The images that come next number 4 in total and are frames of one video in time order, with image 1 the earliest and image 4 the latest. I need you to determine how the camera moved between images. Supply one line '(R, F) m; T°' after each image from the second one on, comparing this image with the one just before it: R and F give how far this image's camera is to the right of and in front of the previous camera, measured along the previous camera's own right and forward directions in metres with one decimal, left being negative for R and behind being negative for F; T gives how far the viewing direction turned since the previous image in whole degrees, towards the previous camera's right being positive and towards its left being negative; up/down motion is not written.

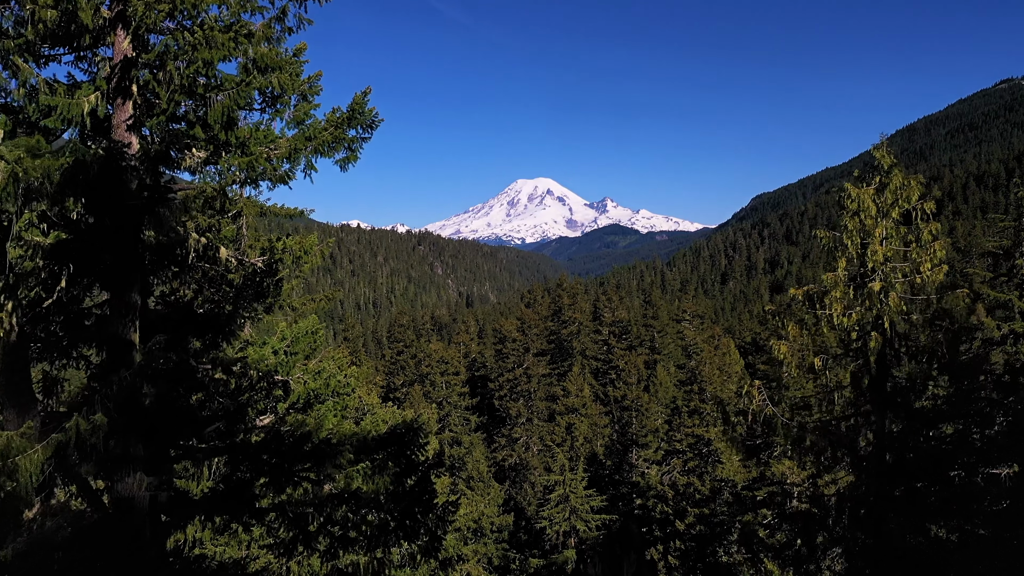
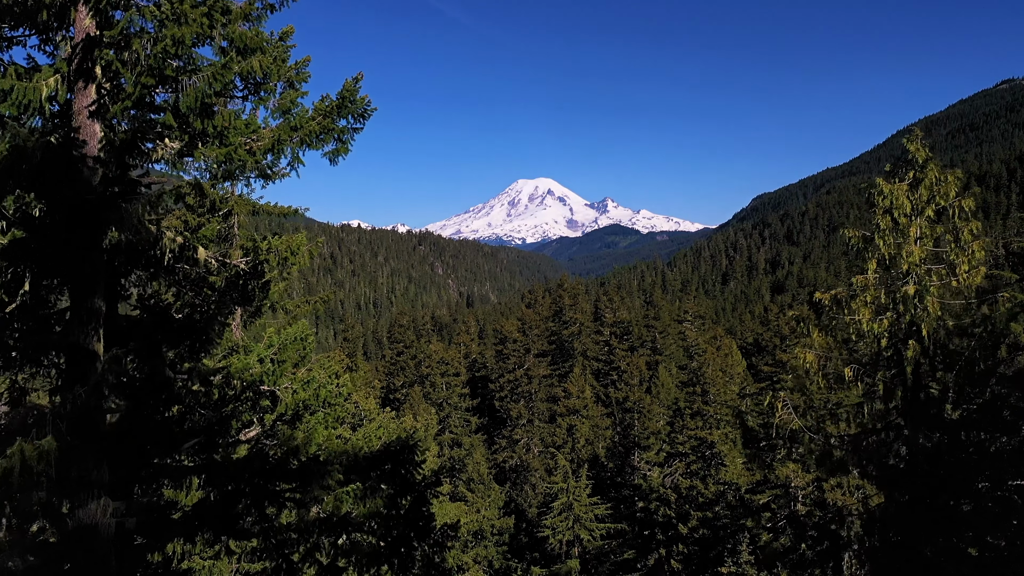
(0.0, +0.5) m; 0°
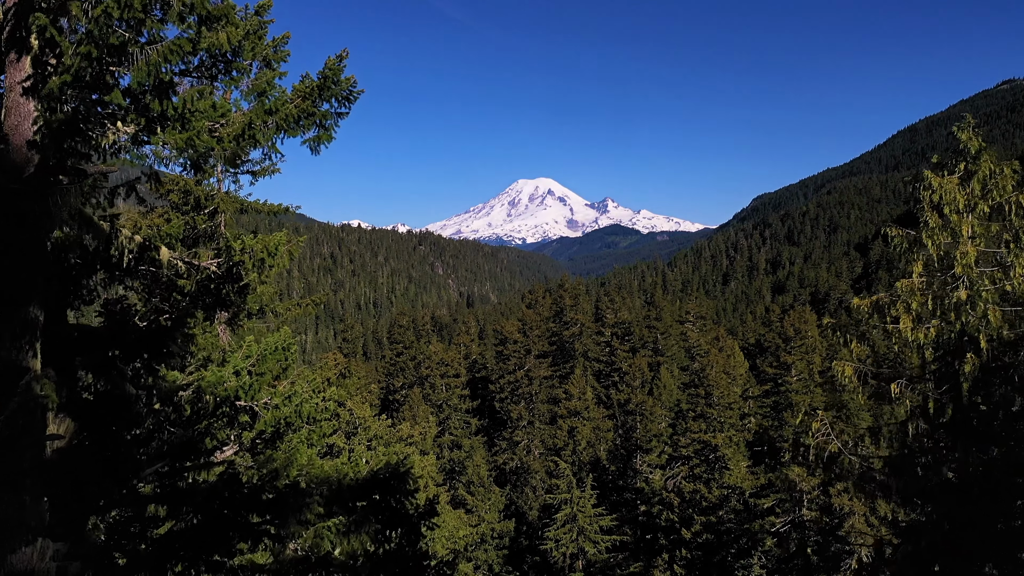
(0.0, +0.7) m; 0°
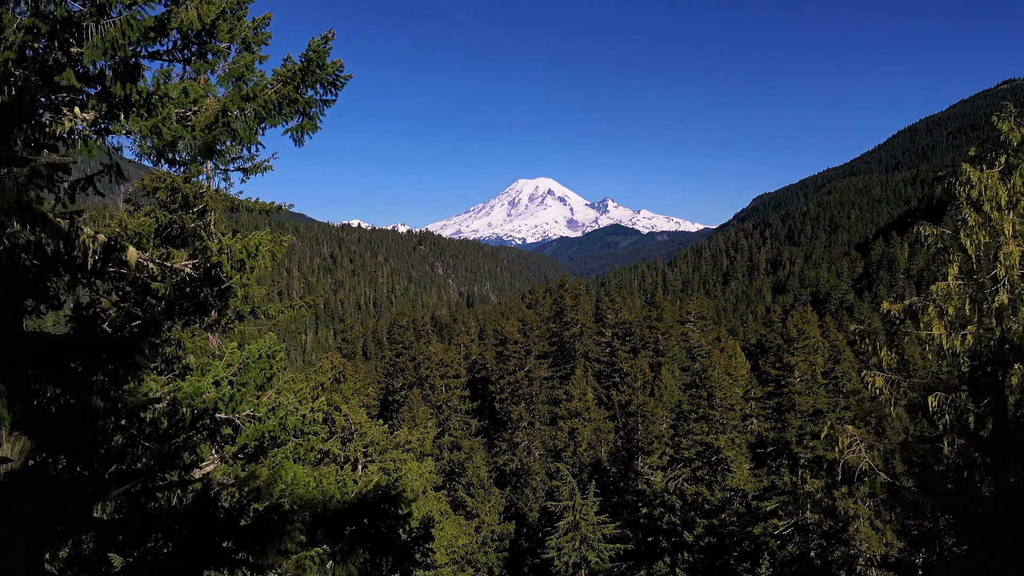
(0.0, +0.5) m; 0°
